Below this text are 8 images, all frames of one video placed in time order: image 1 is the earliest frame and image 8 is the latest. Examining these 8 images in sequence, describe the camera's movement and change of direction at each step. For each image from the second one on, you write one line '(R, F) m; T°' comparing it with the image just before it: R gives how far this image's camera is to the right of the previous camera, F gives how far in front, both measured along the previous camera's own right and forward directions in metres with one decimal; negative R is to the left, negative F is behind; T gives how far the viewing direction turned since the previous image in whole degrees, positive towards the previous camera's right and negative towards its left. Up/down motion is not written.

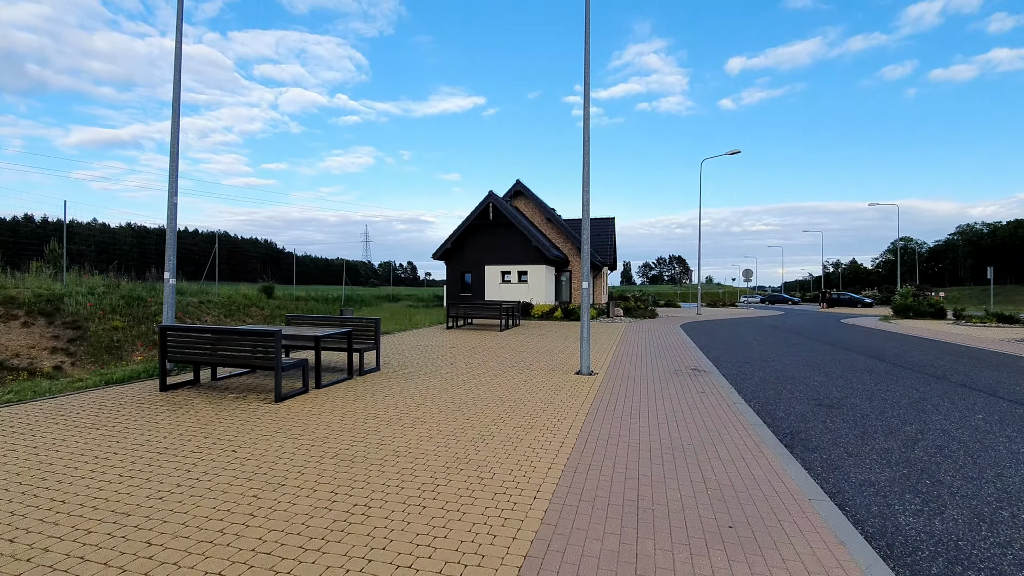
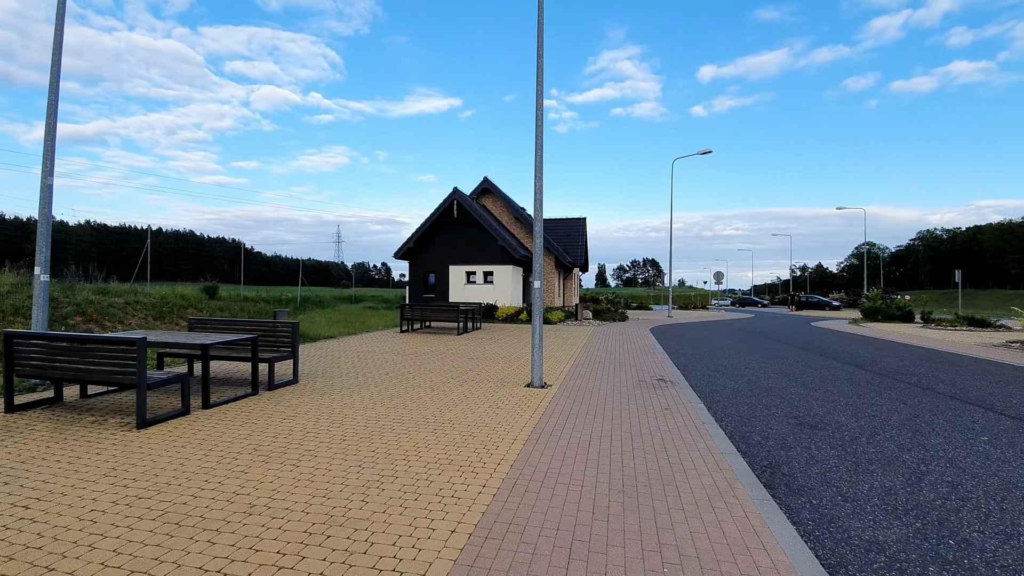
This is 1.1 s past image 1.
(+0.6, +1.2) m; +3°
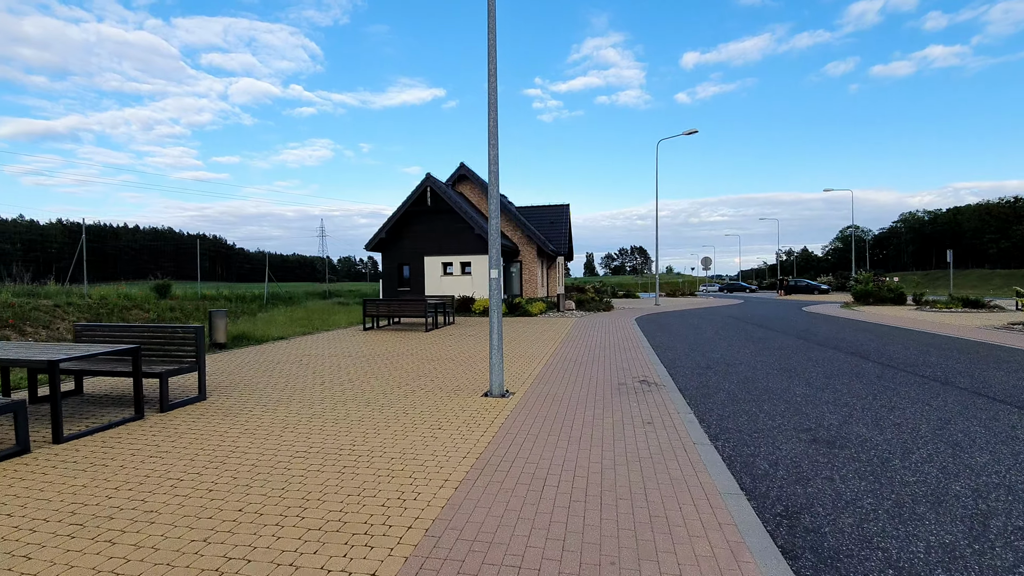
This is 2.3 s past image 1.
(+0.5, +1.3) m; +1°
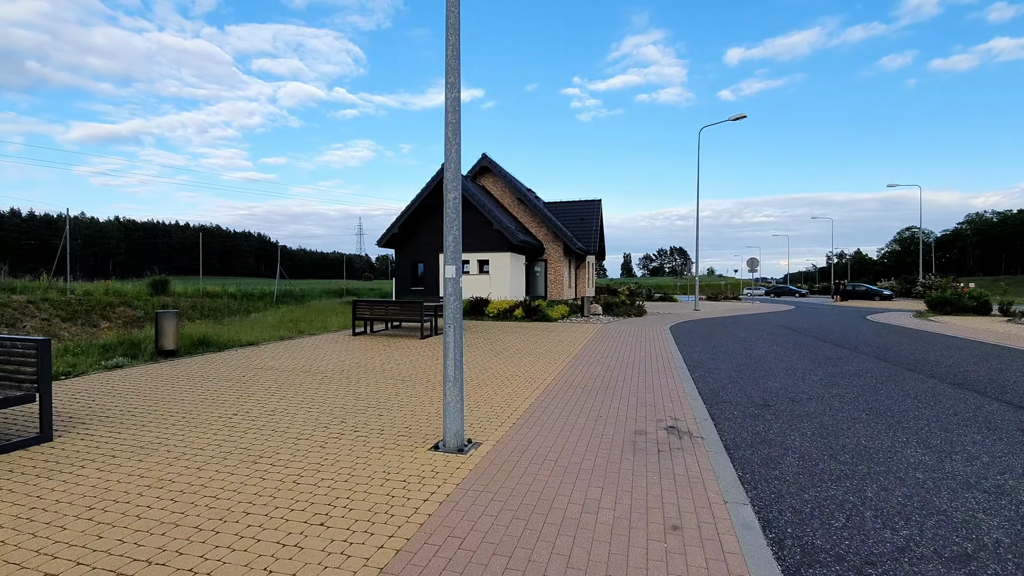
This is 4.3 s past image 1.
(+0.7, +2.1) m; -4°
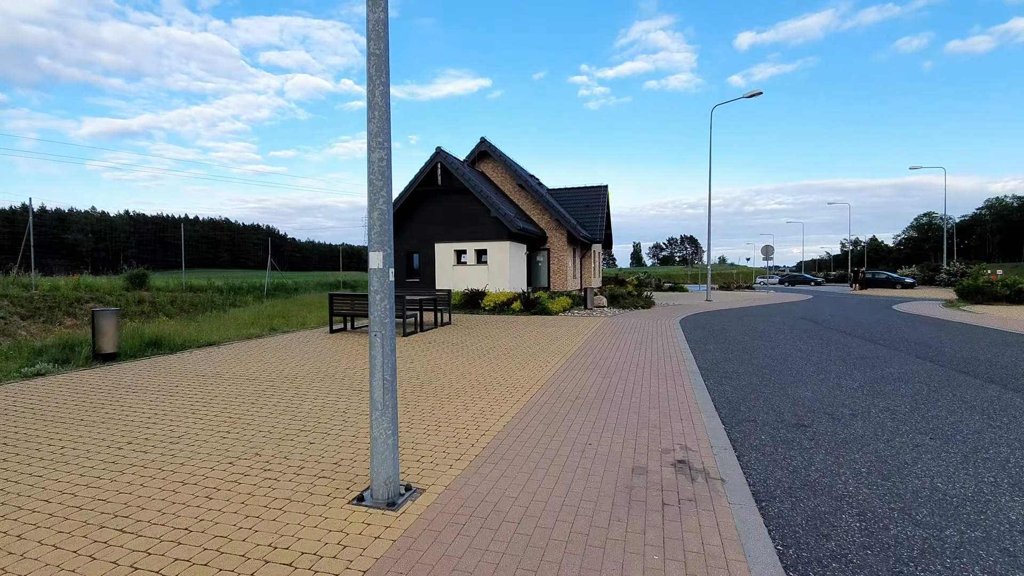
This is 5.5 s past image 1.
(+0.4, +1.2) m; -1°
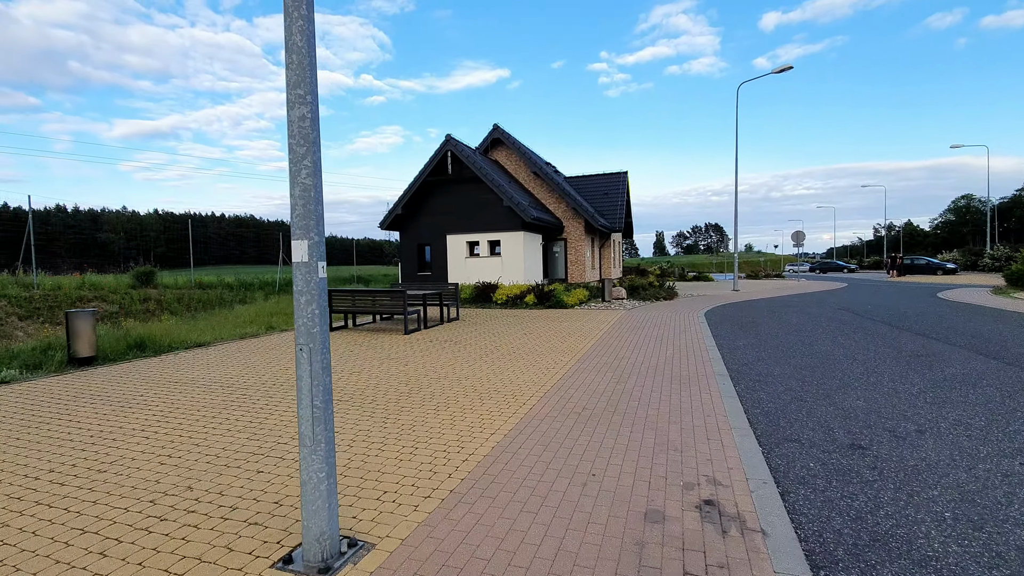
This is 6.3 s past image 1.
(+0.3, +0.8) m; -2°
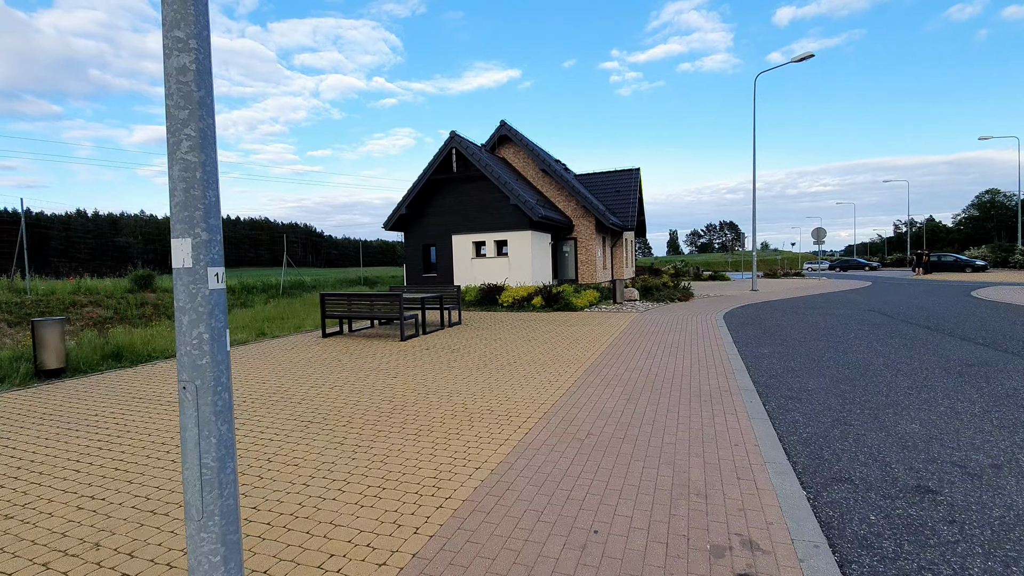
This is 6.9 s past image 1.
(+0.2, +0.7) m; -1°
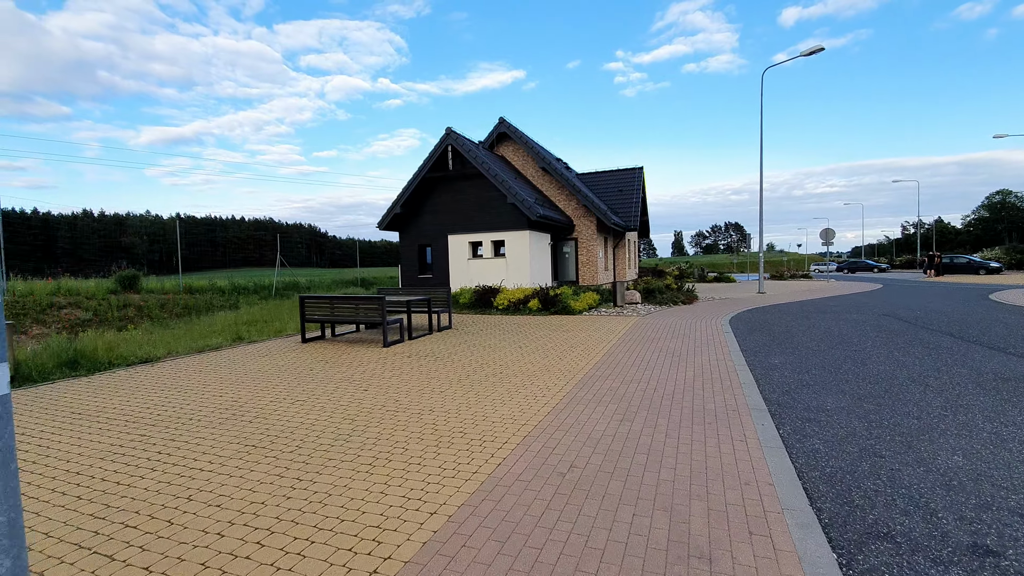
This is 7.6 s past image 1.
(+0.3, +0.6) m; 0°
